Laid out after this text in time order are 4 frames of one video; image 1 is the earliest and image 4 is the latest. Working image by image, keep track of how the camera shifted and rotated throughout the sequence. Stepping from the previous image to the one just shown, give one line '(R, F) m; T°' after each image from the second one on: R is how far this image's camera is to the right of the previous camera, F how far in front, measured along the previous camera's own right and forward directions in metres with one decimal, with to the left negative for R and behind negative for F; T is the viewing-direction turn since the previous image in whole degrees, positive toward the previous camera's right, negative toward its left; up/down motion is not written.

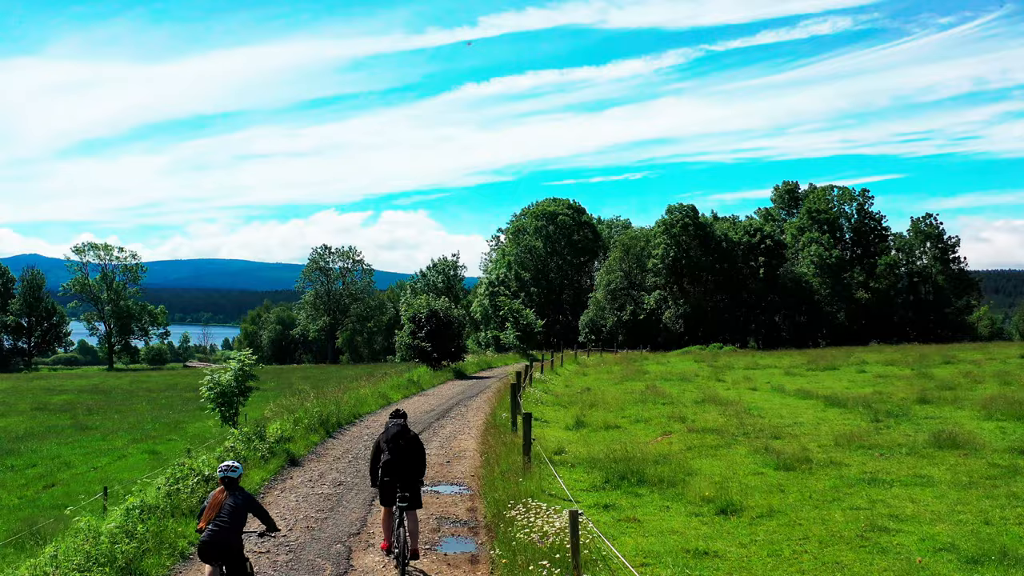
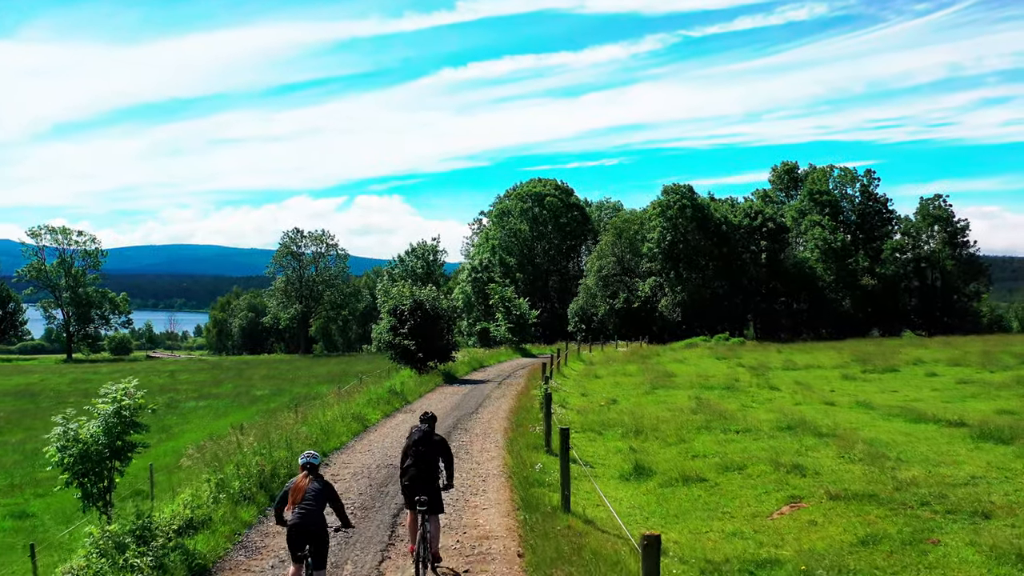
(-1.5, +7.6) m; +2°
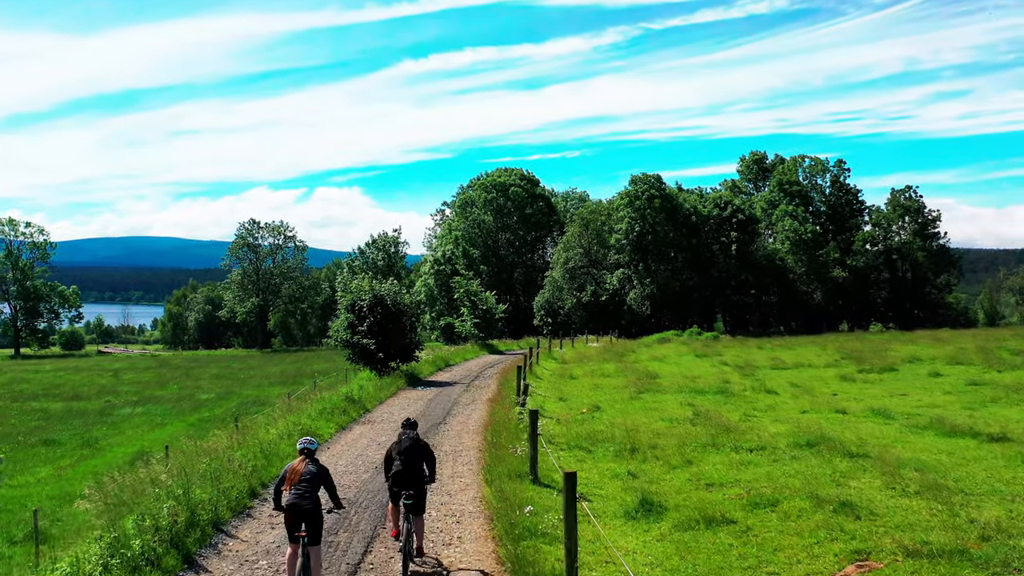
(-0.4, +3.4) m; +3°
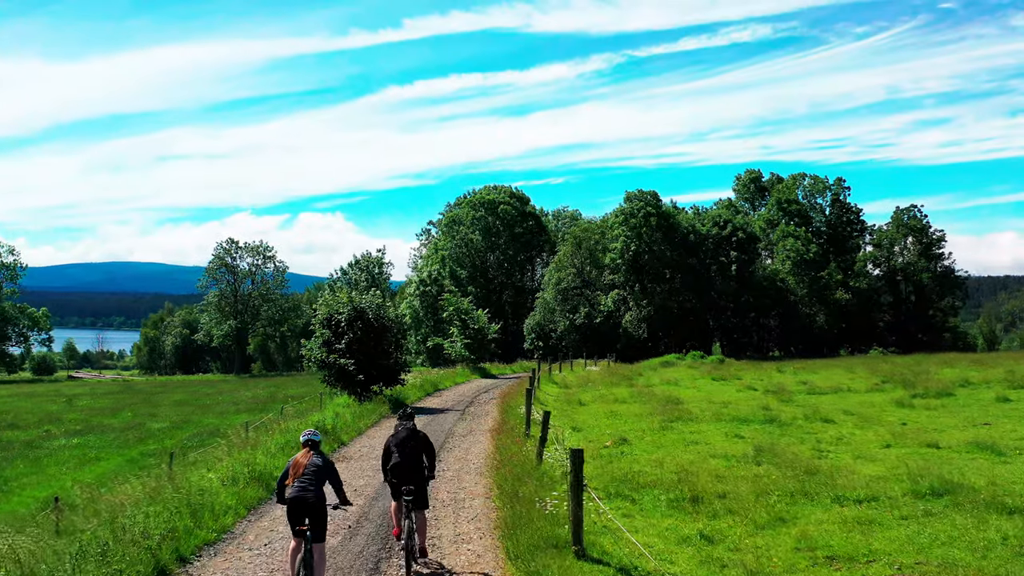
(-0.9, +4.8) m; +1°
